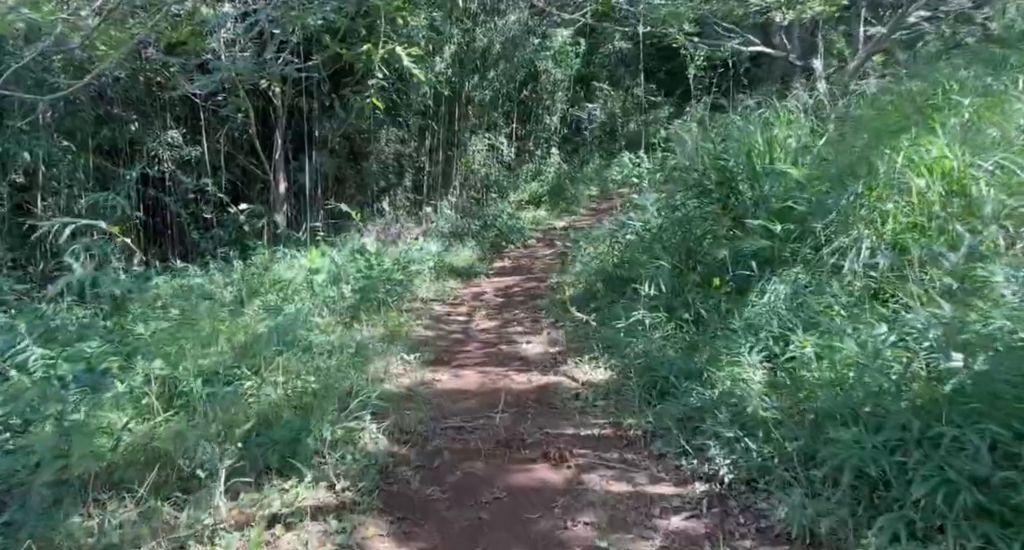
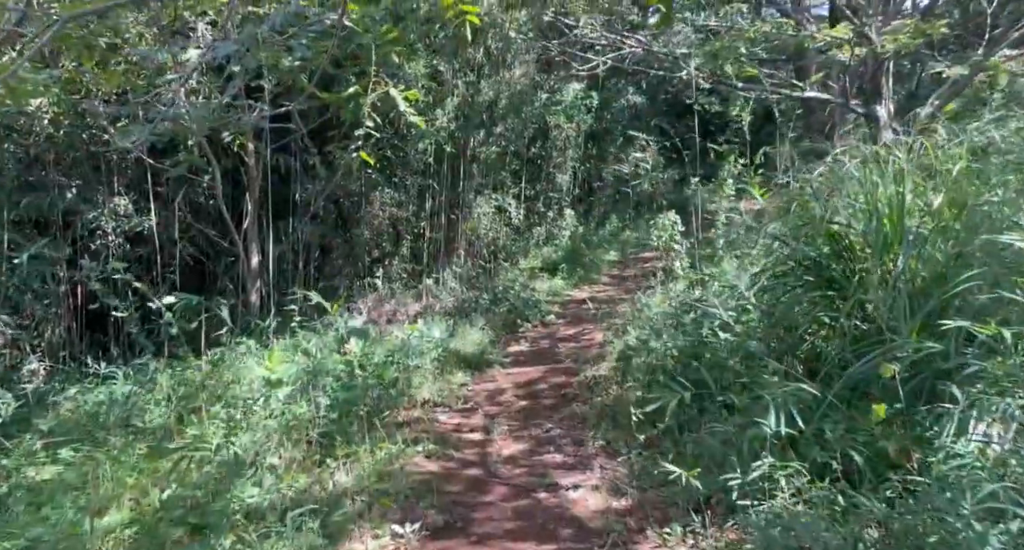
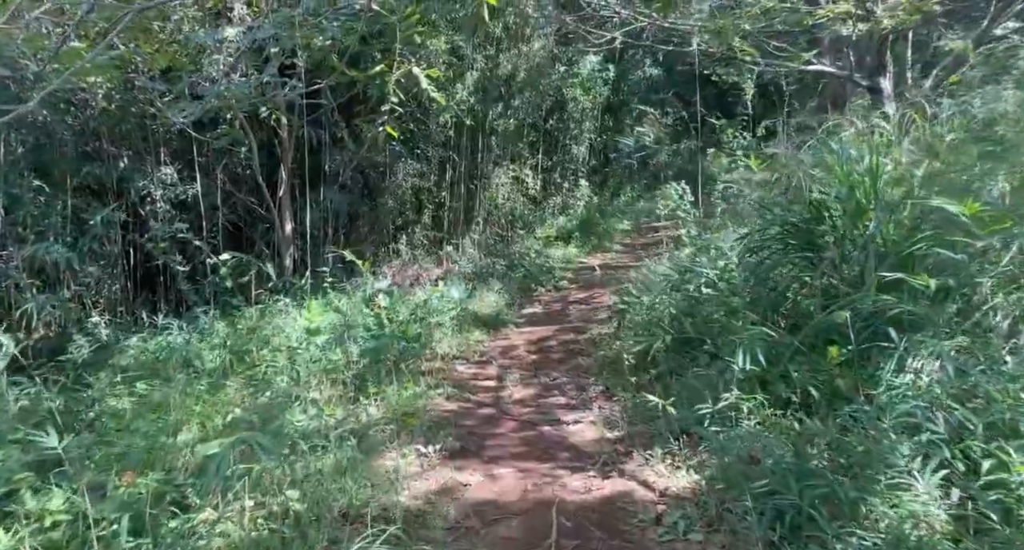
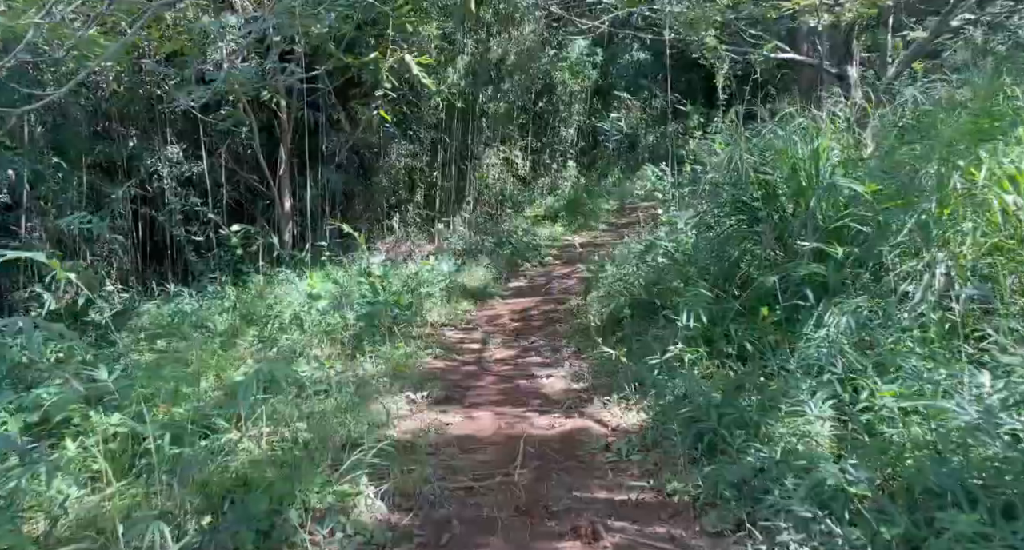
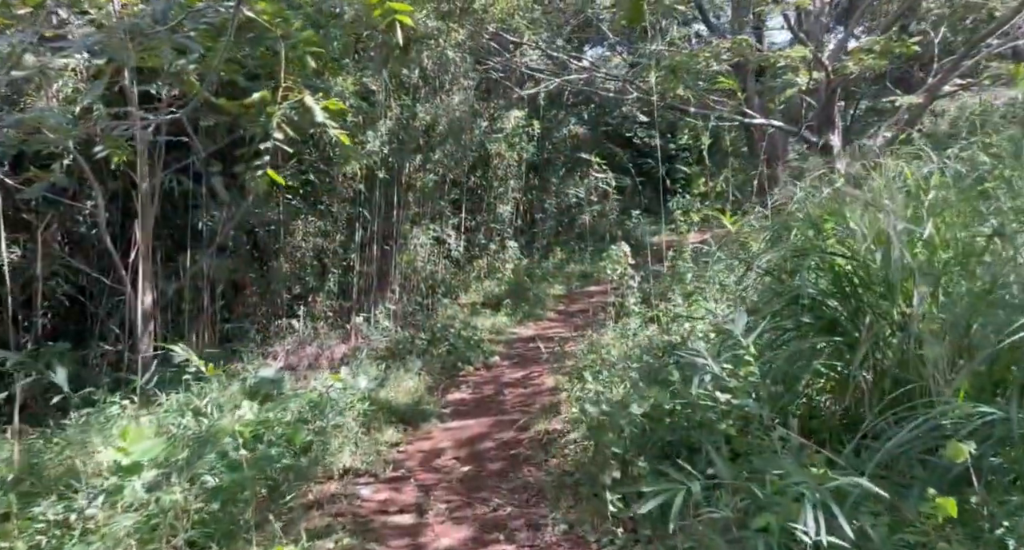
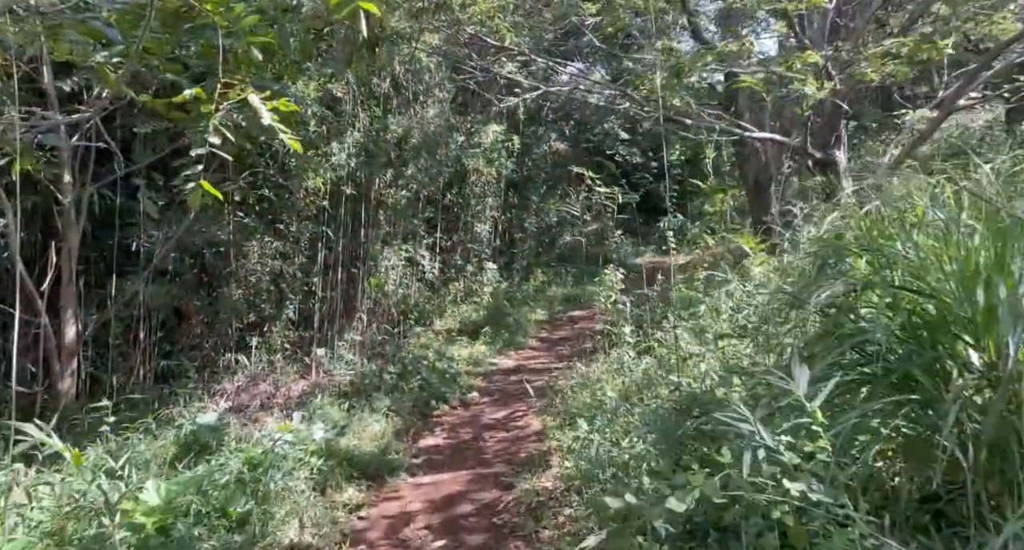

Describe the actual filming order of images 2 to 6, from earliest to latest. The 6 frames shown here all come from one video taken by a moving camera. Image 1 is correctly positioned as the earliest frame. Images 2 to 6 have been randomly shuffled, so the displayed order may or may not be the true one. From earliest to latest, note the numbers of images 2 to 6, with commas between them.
4, 3, 2, 5, 6
